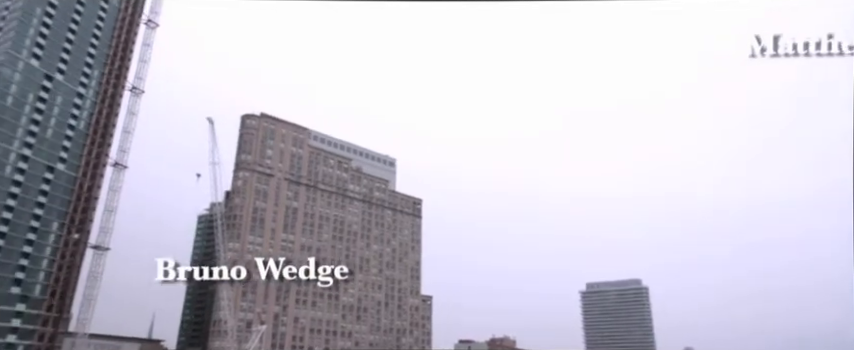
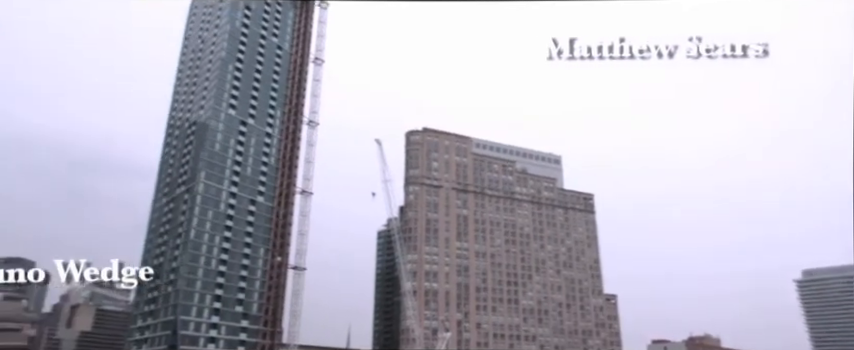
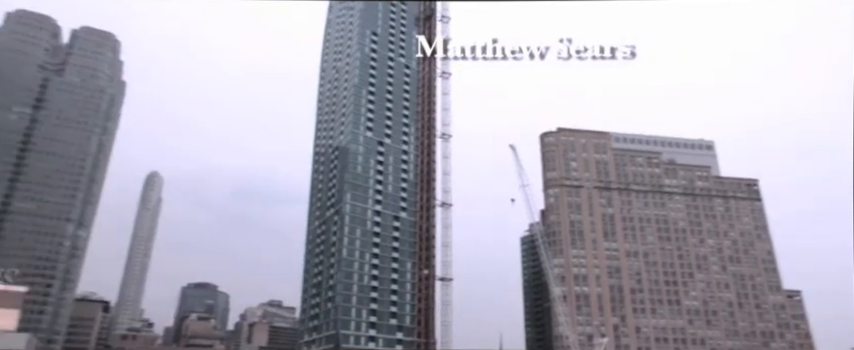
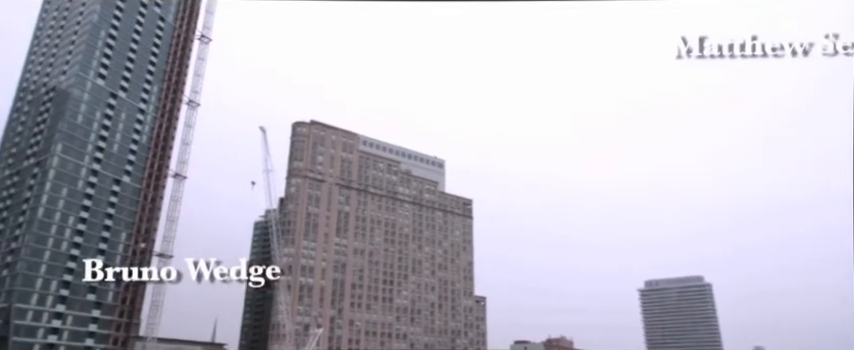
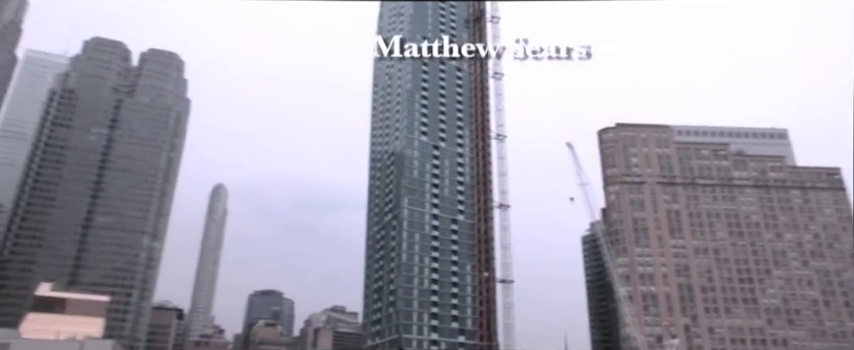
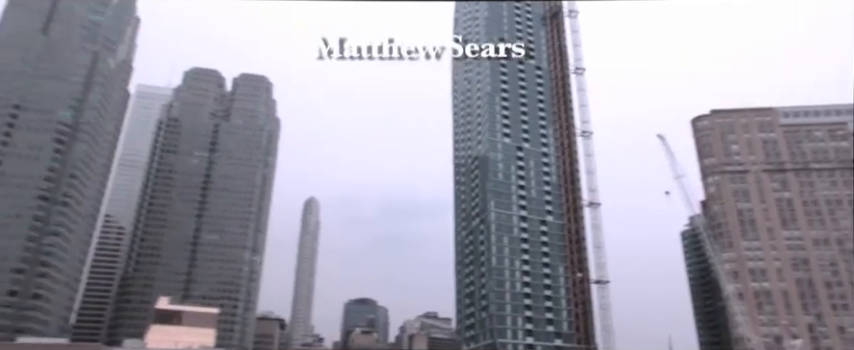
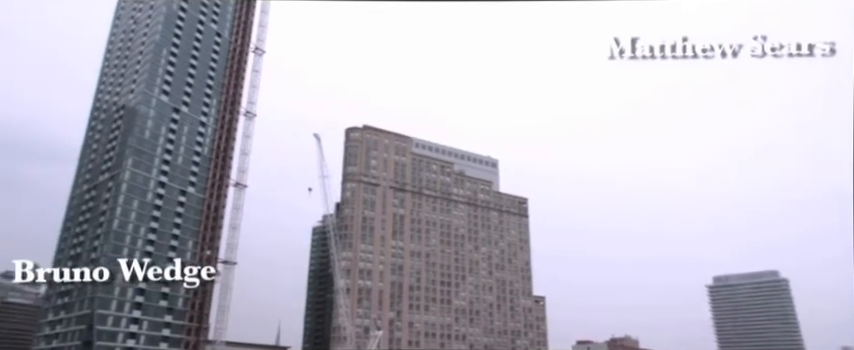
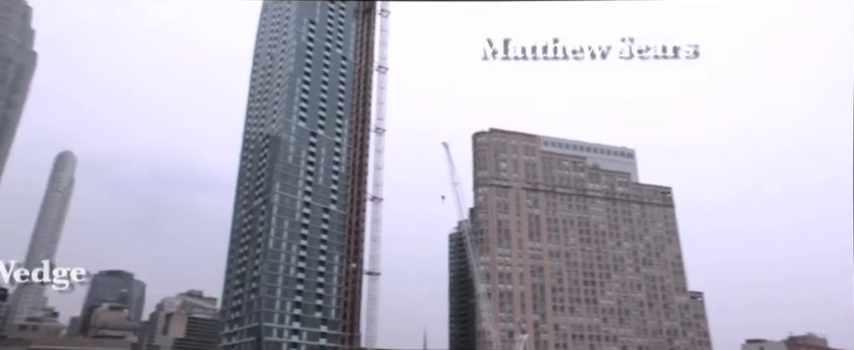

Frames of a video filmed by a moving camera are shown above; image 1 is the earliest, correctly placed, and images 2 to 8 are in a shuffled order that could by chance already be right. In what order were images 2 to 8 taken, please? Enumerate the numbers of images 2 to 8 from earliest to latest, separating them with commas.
4, 7, 2, 8, 3, 5, 6
